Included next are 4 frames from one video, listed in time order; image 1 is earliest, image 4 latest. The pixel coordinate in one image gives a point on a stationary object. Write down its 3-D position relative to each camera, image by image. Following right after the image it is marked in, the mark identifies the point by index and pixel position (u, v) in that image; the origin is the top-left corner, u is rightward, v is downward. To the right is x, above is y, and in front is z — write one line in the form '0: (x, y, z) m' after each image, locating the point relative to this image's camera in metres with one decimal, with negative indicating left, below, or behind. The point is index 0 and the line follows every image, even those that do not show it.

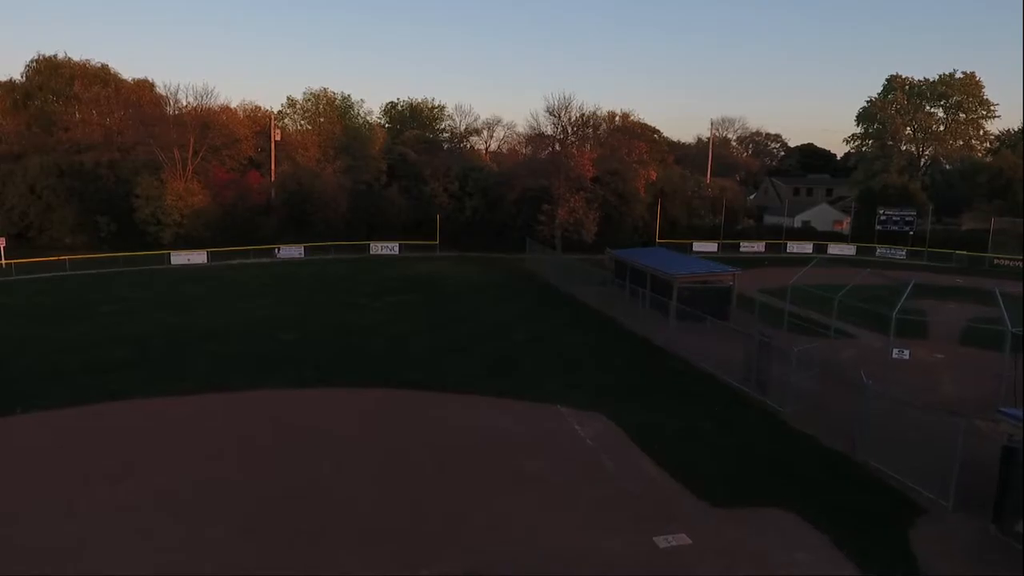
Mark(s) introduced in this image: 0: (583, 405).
0: (+1.8, -3.0, +17.3) m
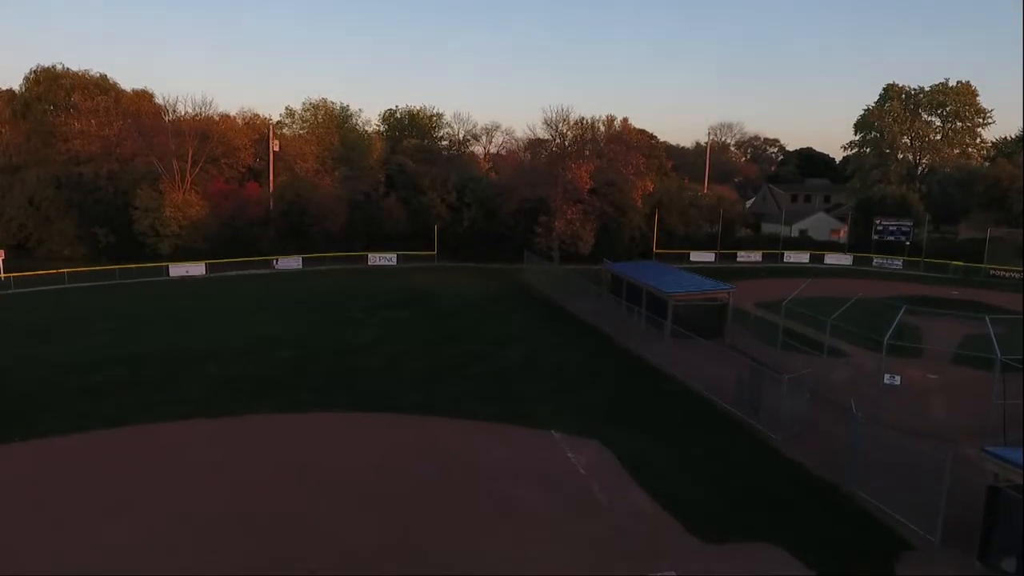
0: (+1.7, -3.7, +17.4) m
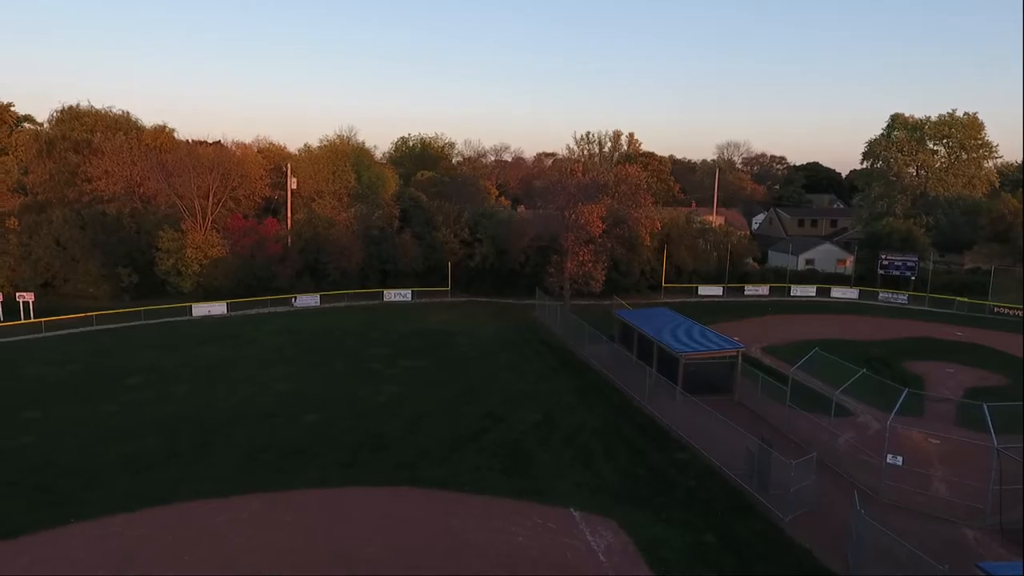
0: (+2.2, -5.9, +18.4) m
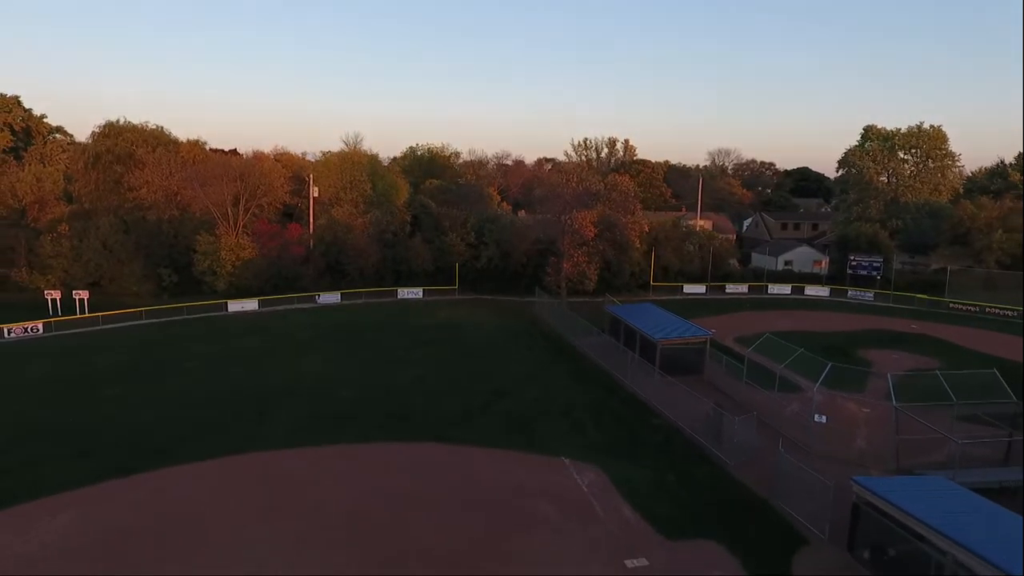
0: (+2.3, -5.7, +23.0) m
